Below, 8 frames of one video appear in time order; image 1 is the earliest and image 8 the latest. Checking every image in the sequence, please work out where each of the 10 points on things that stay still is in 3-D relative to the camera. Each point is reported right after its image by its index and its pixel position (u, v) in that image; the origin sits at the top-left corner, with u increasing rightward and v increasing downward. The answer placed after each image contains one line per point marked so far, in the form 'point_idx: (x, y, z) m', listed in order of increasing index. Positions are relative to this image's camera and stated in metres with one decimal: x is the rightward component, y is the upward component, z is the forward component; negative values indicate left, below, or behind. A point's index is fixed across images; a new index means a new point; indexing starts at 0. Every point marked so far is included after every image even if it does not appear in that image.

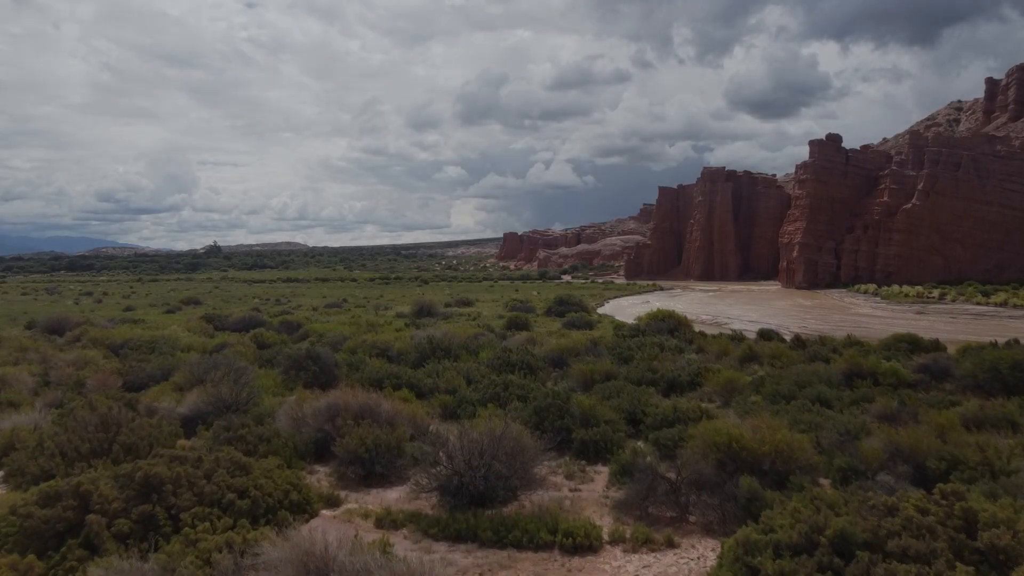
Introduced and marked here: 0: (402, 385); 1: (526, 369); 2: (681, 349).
0: (-1.6, -1.4, +12.3) m
1: (+0.2, -1.4, +13.8) m
2: (+3.5, -1.3, +17.3) m
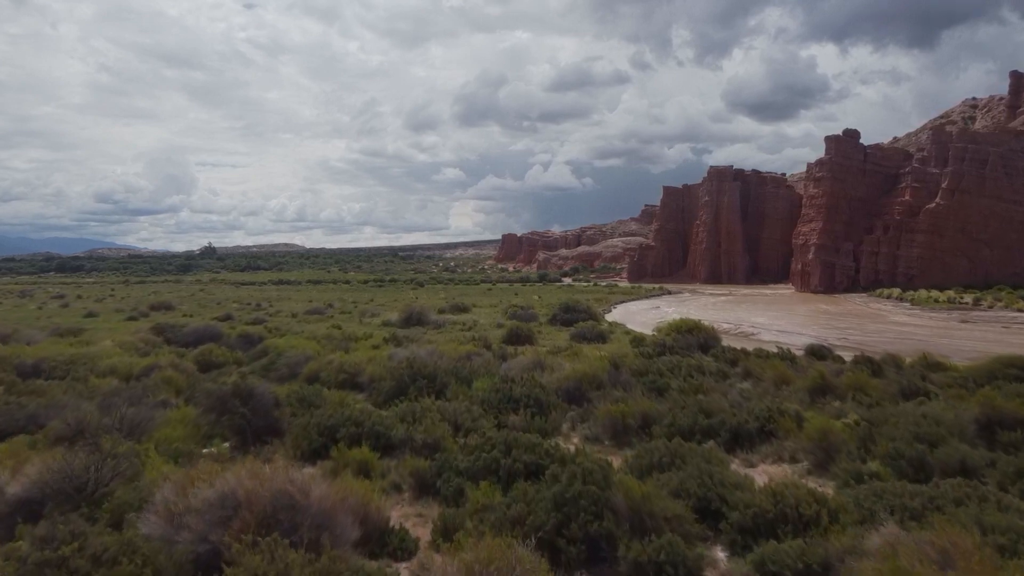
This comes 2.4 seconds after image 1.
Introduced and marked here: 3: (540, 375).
0: (-1.5, -1.6, +8.9) m
1: (+0.3, -1.6, +10.4) m
2: (+3.5, -1.4, +13.8) m
3: (+0.4, -1.3, +12.3) m
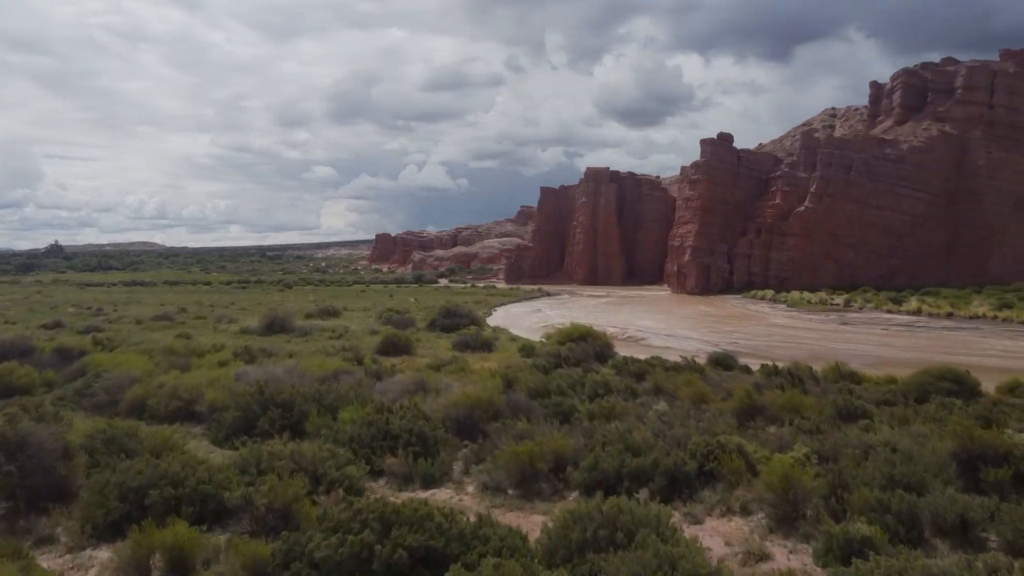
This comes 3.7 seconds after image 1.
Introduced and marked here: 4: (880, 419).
0: (-2.5, -1.6, +6.5) m
1: (-0.9, -1.6, +8.3) m
2: (+1.8, -1.5, +12.1) m
3: (-1.1, -1.3, +10.2) m
4: (+4.2, -1.5, +9.6) m
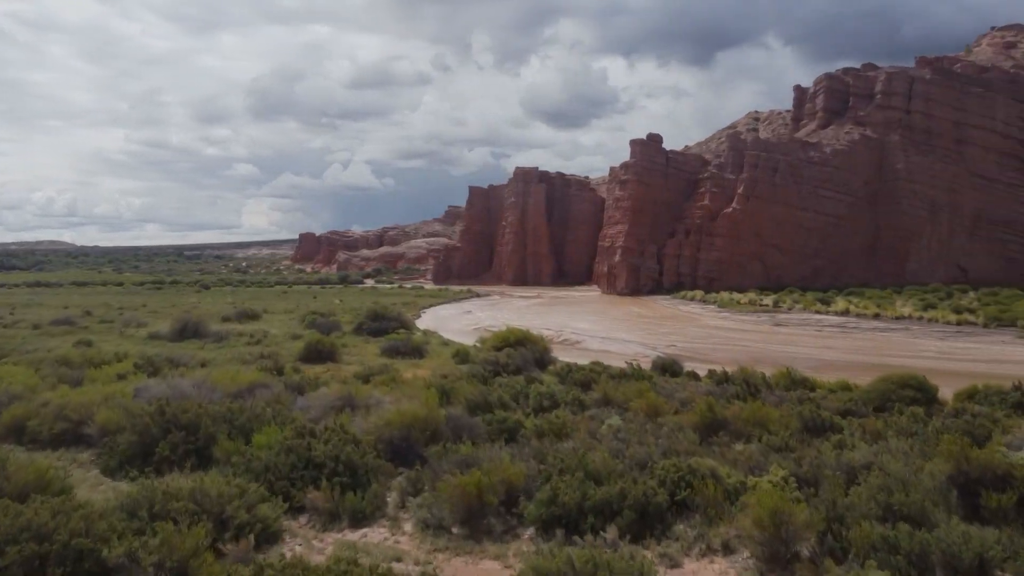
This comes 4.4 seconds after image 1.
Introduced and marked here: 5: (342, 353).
0: (-2.8, -1.7, +5.2) m
1: (-1.4, -1.7, +7.1) m
2: (+0.9, -1.5, +11.2) m
3: (-1.7, -1.4, +9.0) m
4: (+3.6, -1.5, +8.9) m
5: (-3.8, -1.5, +18.9) m
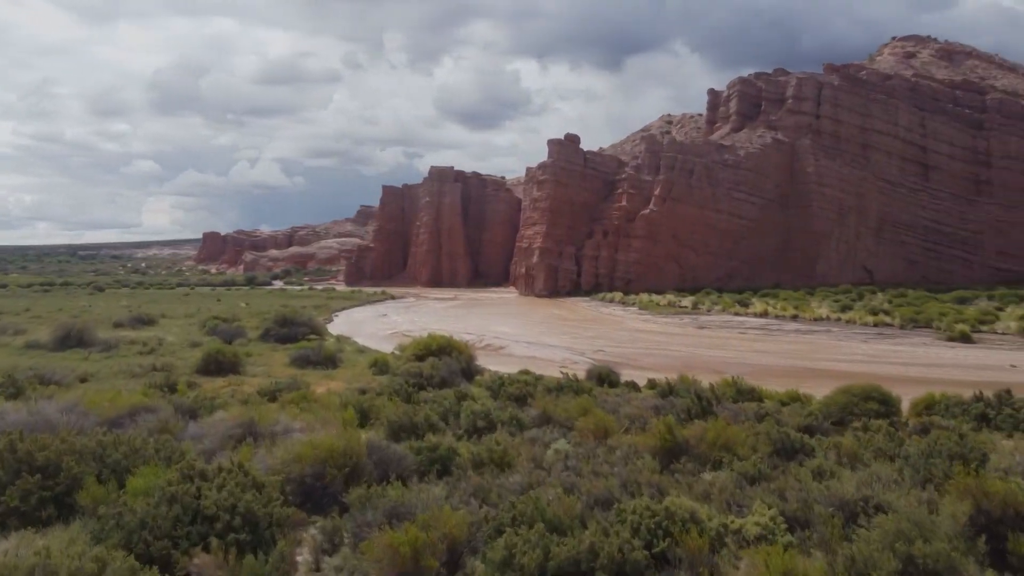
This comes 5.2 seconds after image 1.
0: (-3.0, -1.7, +3.6) m
1: (-1.8, -1.7, +5.7) m
2: (+0.1, -1.6, +10.0) m
3: (-2.3, -1.5, +7.5) m
4: (+3.0, -1.6, +8.0) m
5: (-5.4, -1.5, +17.2) m
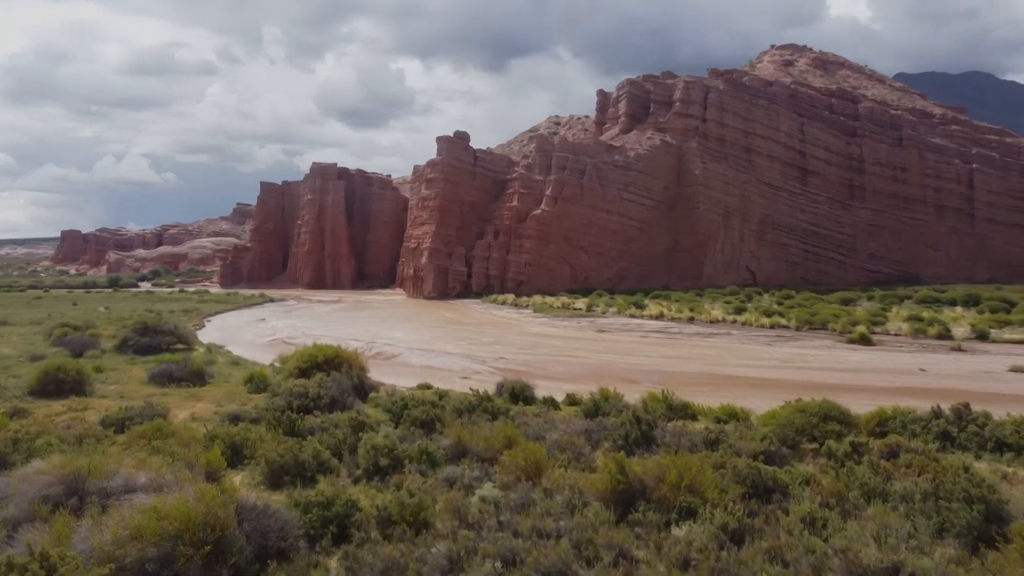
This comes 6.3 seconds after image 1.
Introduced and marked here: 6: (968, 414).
0: (-3.0, -1.8, +1.5) m
1: (-2.1, -1.8, +3.7) m
2: (-0.8, -1.6, +8.2) m
3: (-2.8, -1.5, +5.4) m
4: (+2.3, -1.7, +6.6) m
5: (-7.2, -1.6, +14.6) m
6: (+5.2, -1.4, +9.7) m
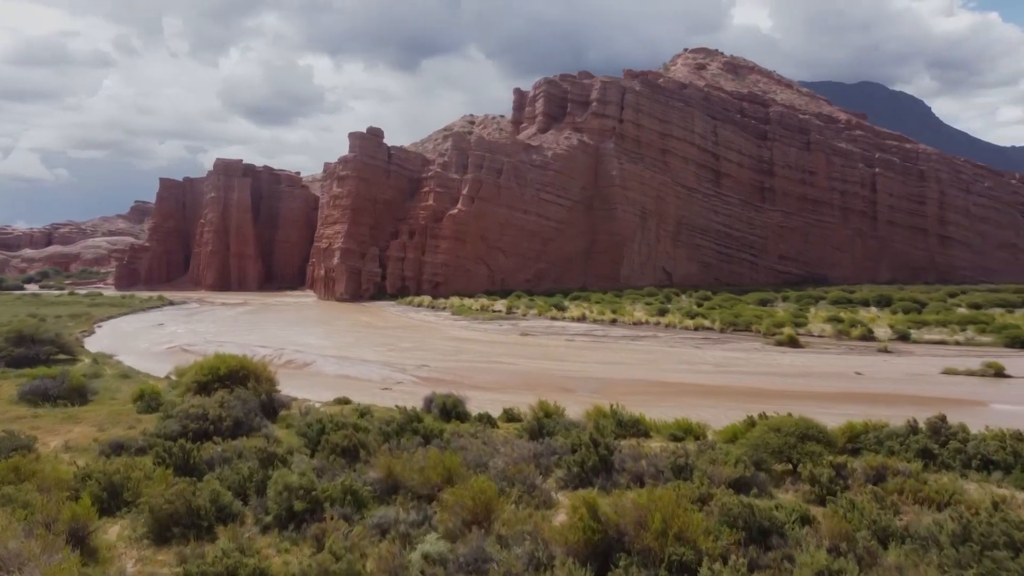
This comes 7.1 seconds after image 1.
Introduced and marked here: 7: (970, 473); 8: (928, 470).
0: (-2.8, -1.8, 0.0) m
1: (-2.1, -1.8, +2.2) m
2: (-1.3, -1.7, +6.9) m
3: (-3.0, -1.6, +3.9) m
4: (+2.0, -1.7, +5.6) m
5: (-8.3, -1.7, +12.5) m
6: (+4.6, -1.5, +8.9) m
7: (+4.3, -1.8, +8.0) m
8: (+4.0, -1.7, +8.0) m
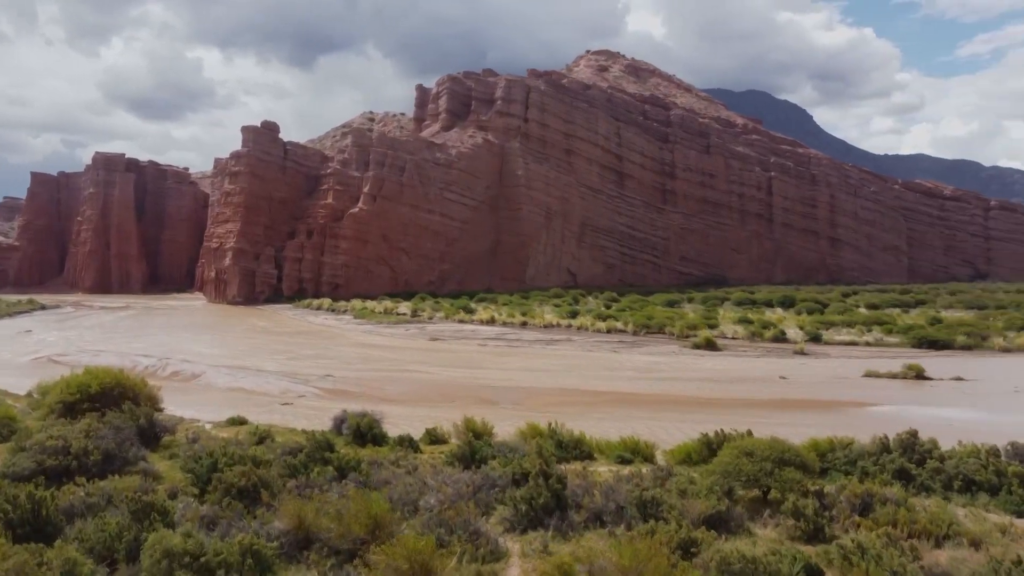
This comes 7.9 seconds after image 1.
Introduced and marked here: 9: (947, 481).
0: (-2.3, -1.9, -1.6) m
1: (-1.9, -1.9, +0.7) m
2: (-1.6, -1.7, +5.5) m
3: (-3.0, -1.6, +2.3) m
4: (+1.8, -1.7, +4.6) m
5: (-9.3, -1.8, +10.2) m
6: (+3.9, -1.5, +8.2) m
7: (+3.8, -1.8, +7.2) m
8: (+3.4, -1.8, +7.2) m
9: (+3.9, -1.7, +7.5) m
